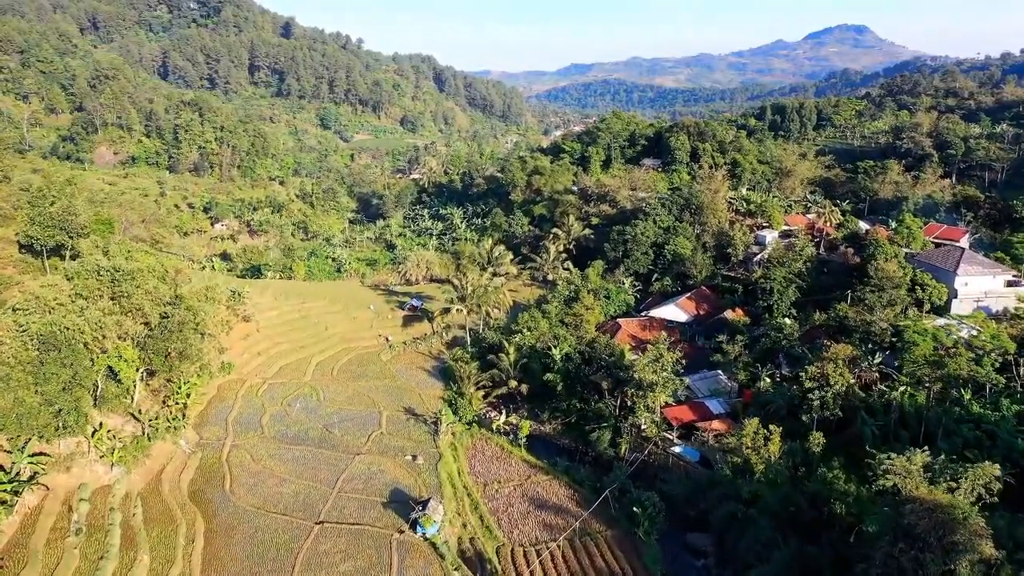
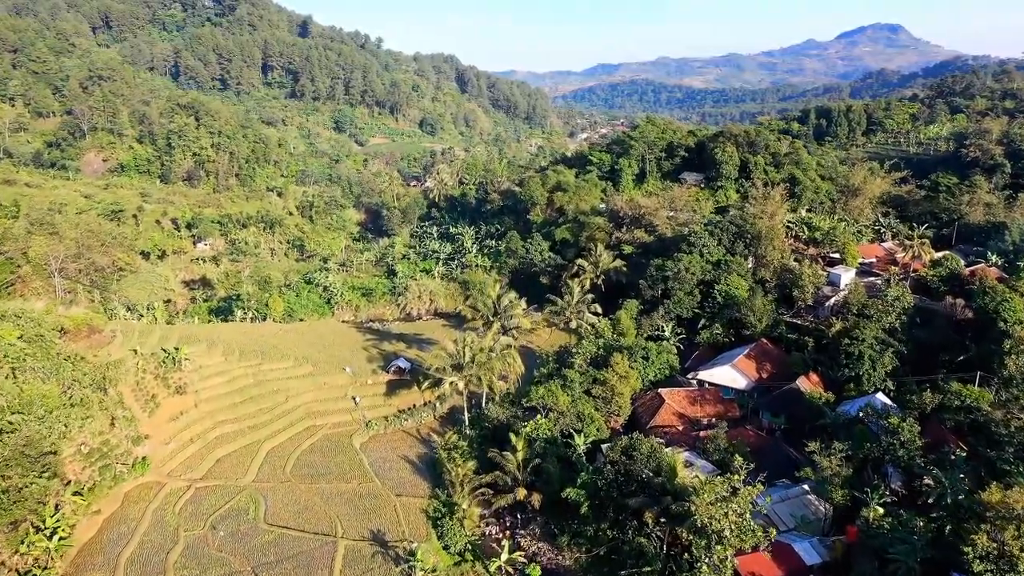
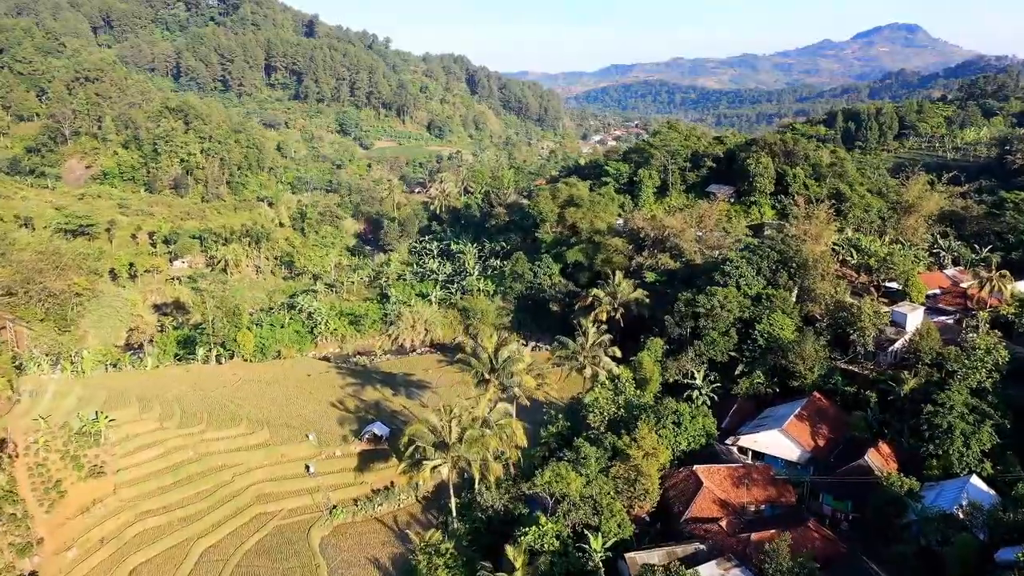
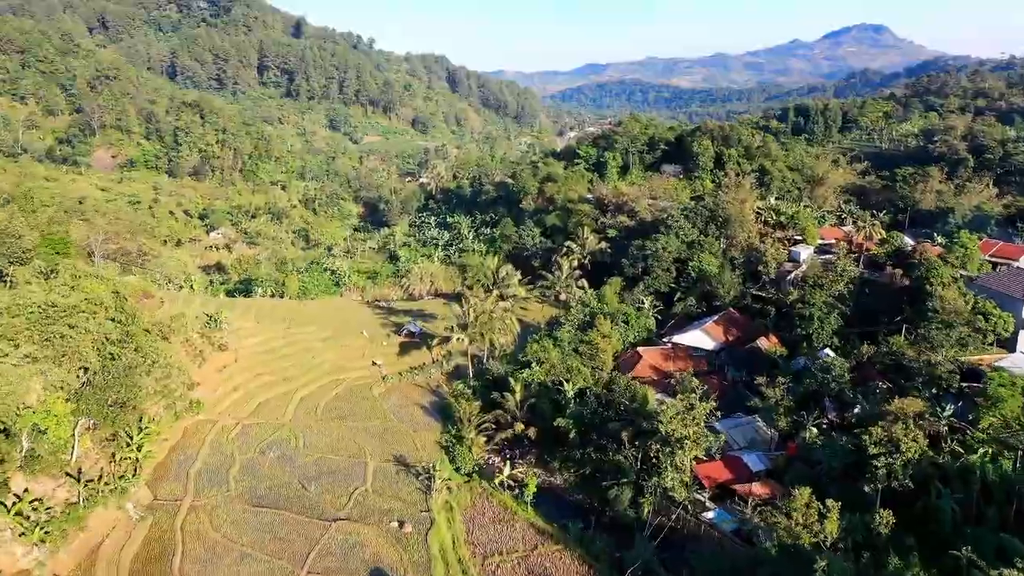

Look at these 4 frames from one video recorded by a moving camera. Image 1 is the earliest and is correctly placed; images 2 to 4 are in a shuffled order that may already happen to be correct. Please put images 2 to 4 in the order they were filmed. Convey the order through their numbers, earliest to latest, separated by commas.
4, 2, 3
